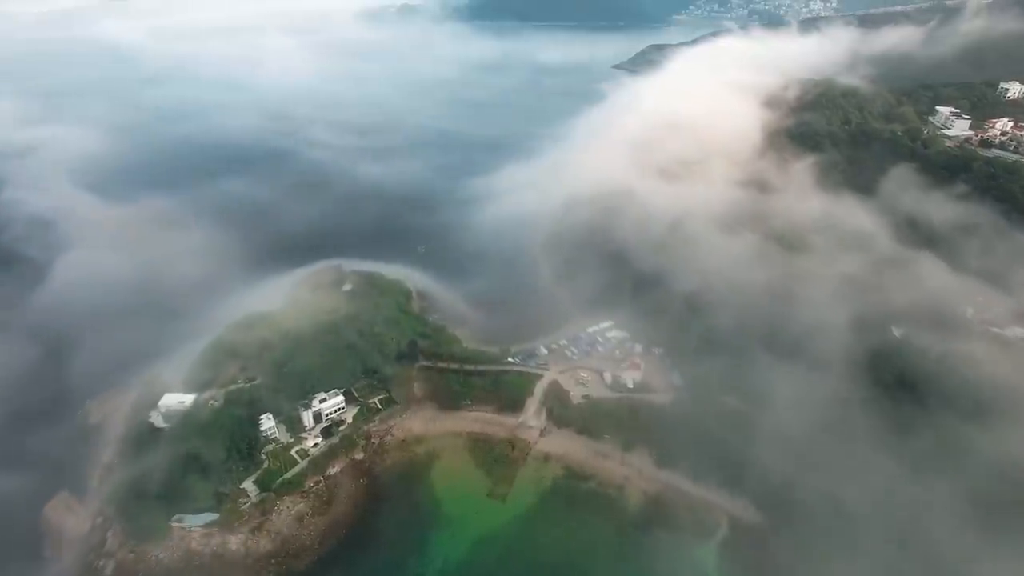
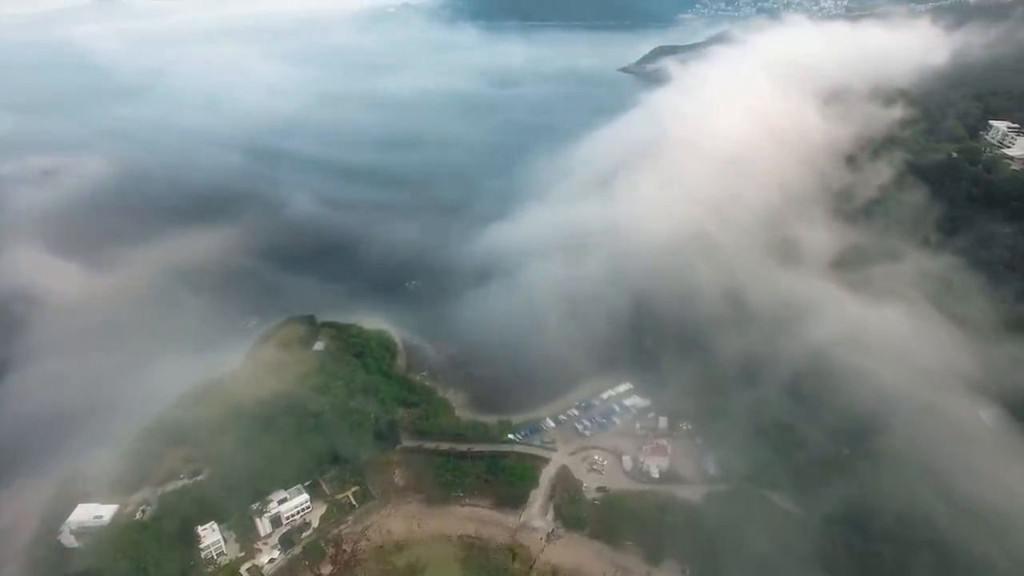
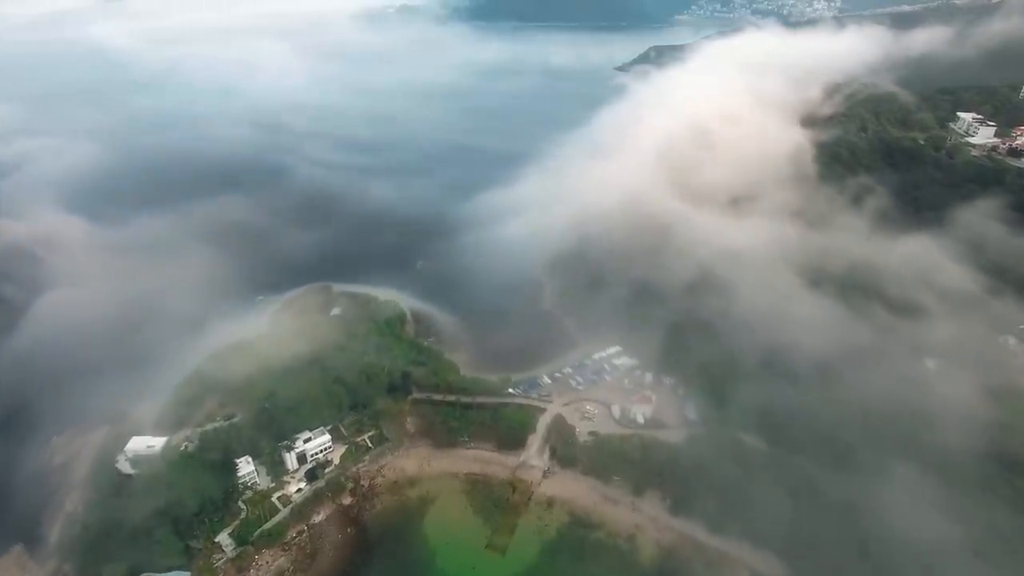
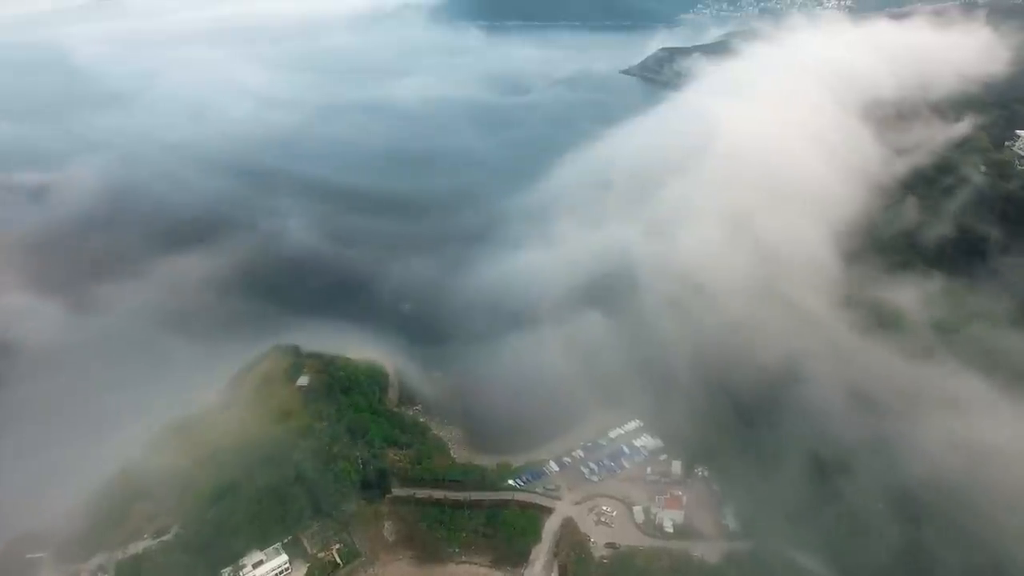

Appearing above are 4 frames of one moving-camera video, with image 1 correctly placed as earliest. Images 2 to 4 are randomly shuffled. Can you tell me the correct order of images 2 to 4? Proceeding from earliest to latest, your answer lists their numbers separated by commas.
3, 2, 4
